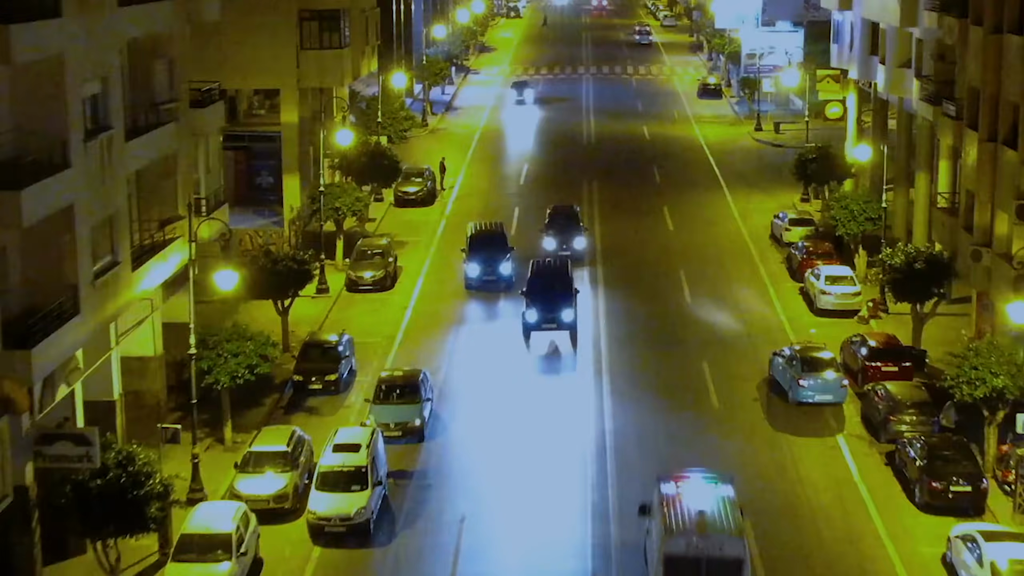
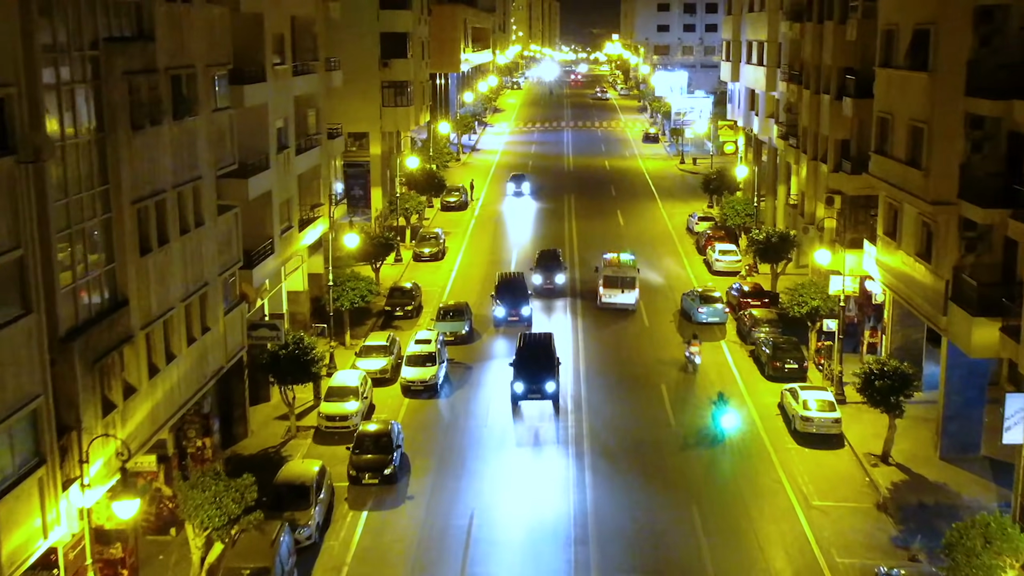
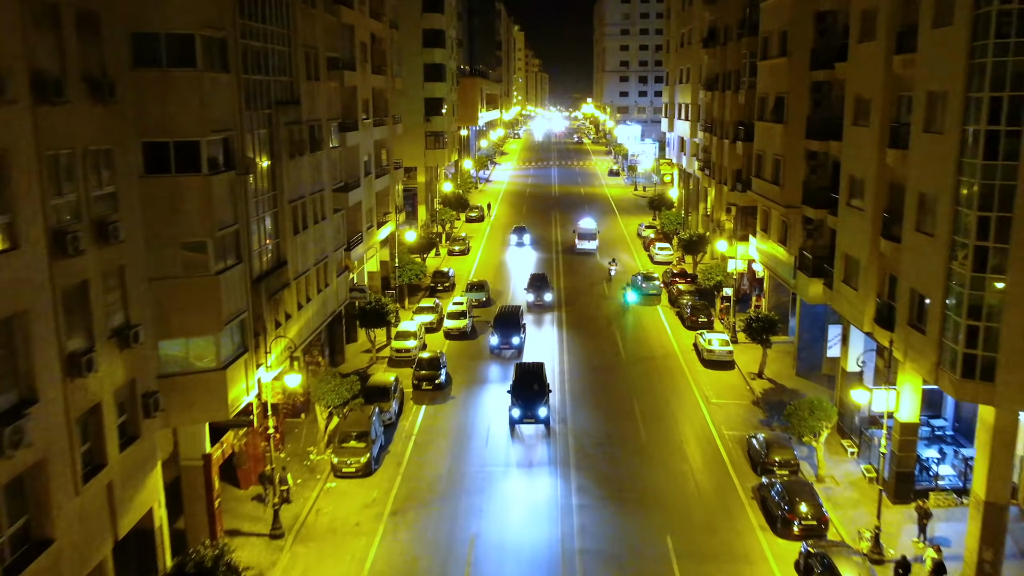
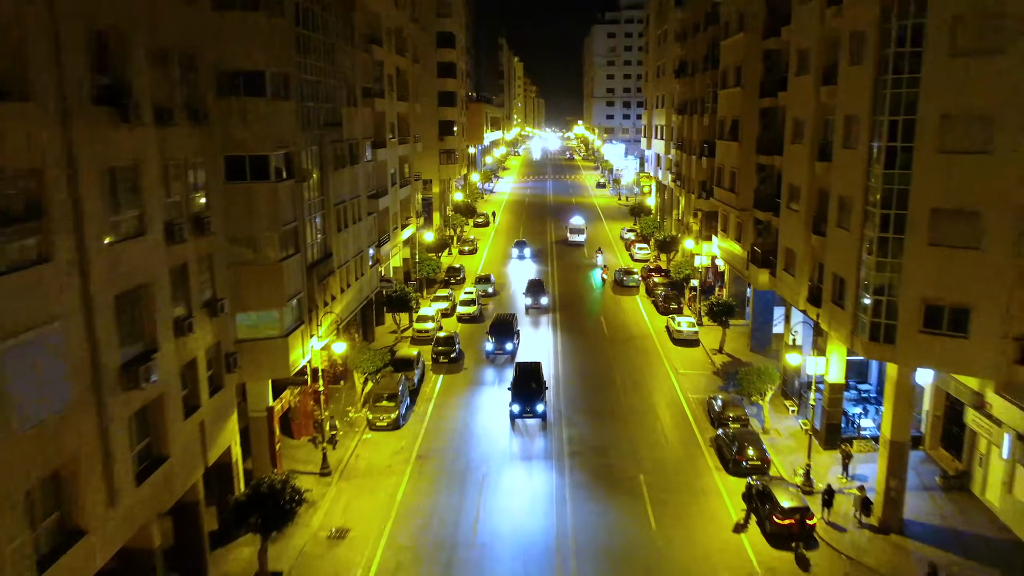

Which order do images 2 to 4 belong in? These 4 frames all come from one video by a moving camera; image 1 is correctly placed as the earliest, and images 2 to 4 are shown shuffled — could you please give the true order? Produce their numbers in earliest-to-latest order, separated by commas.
2, 3, 4
